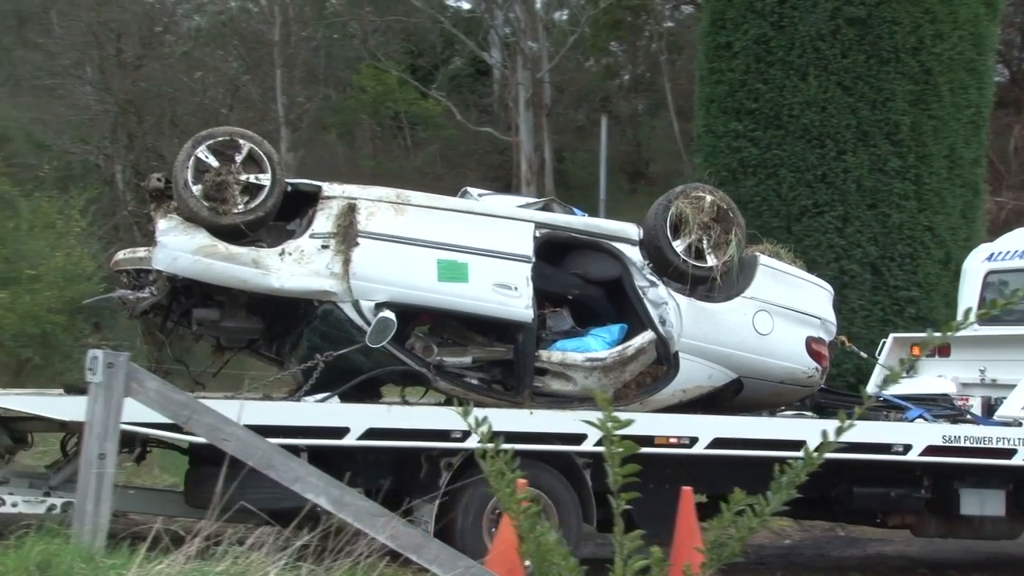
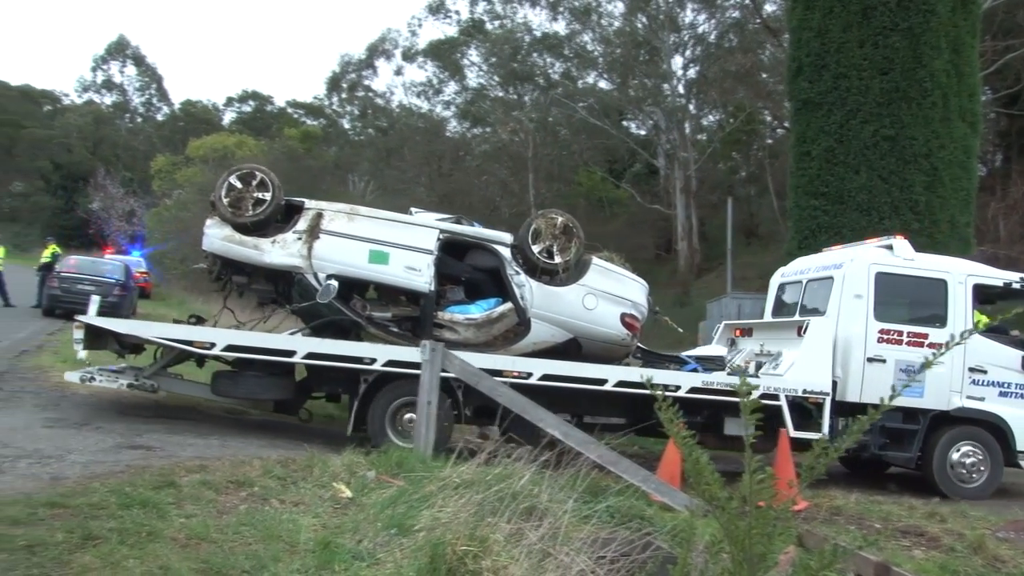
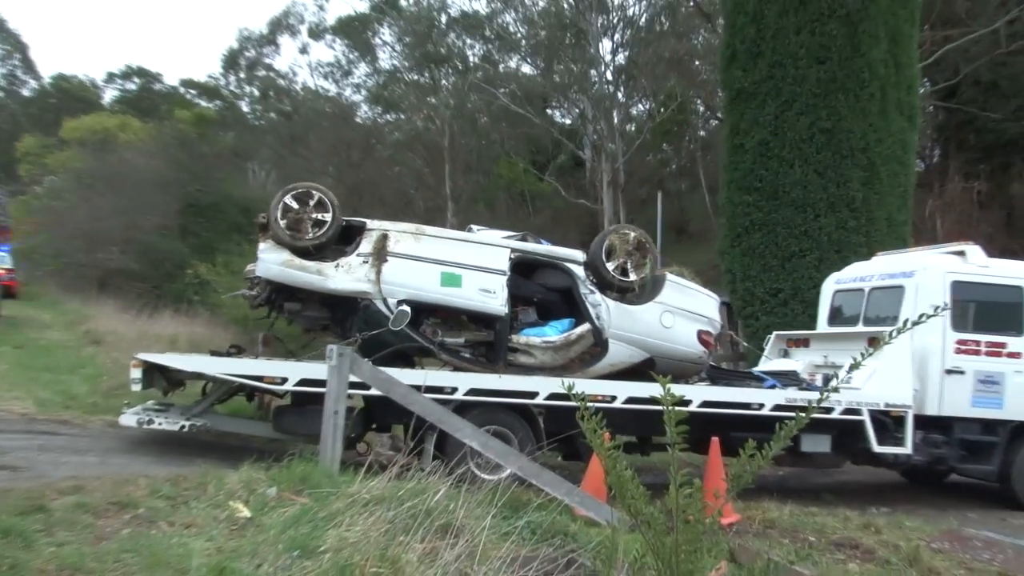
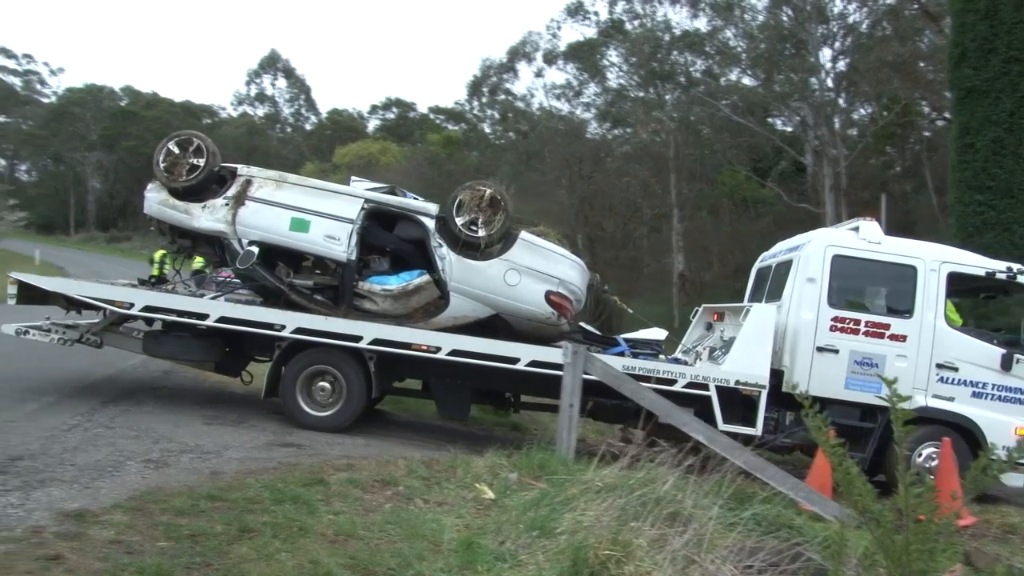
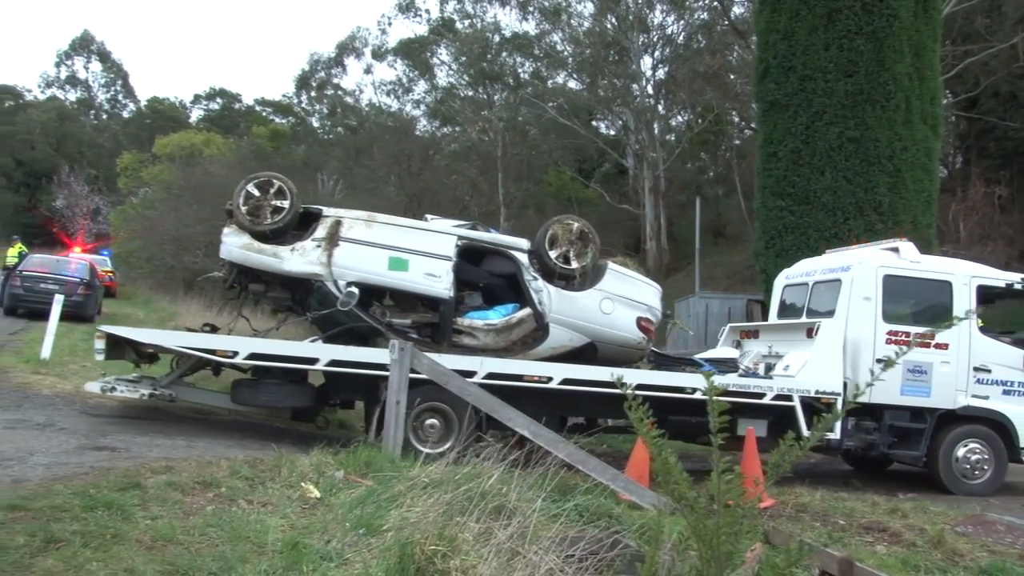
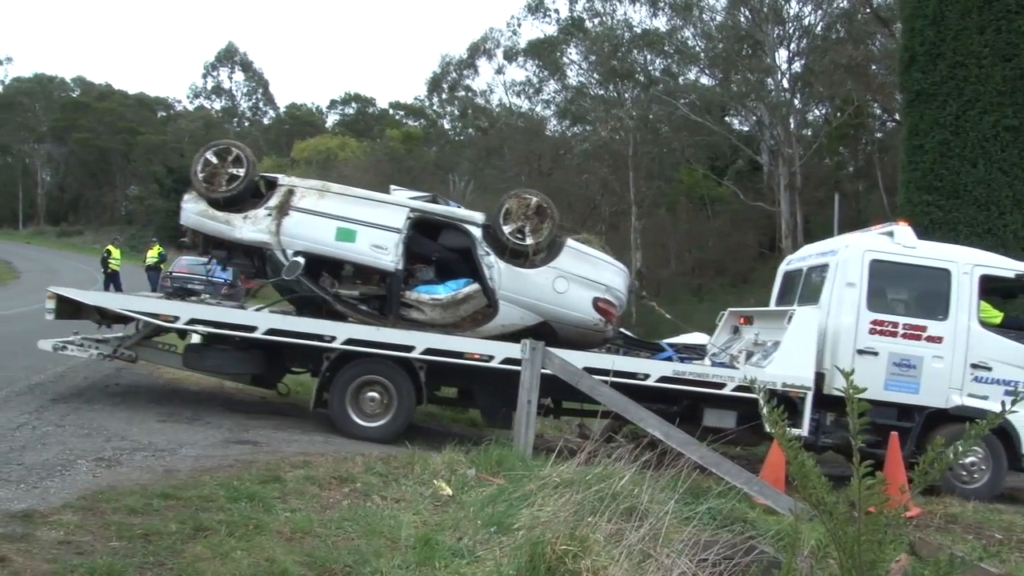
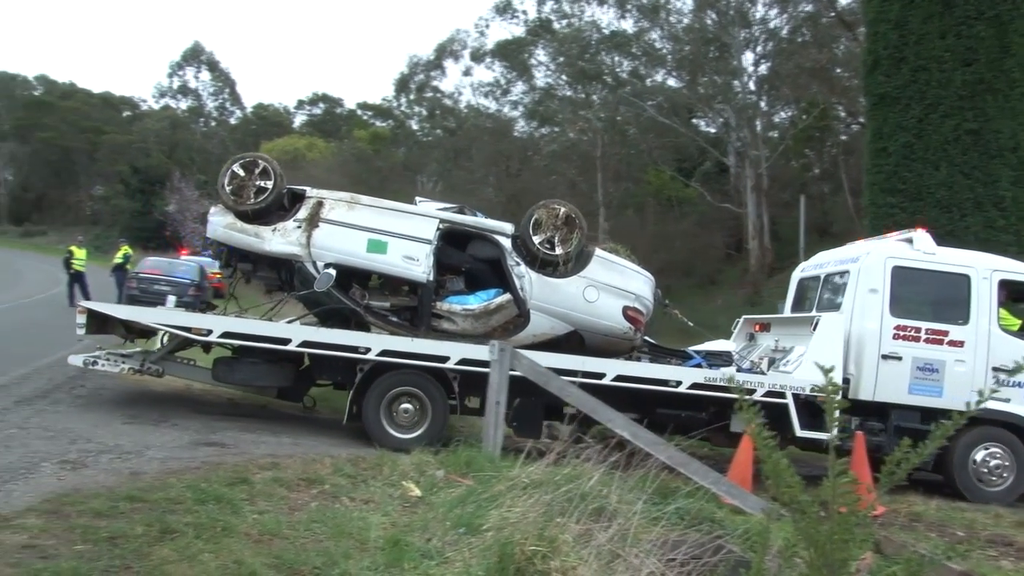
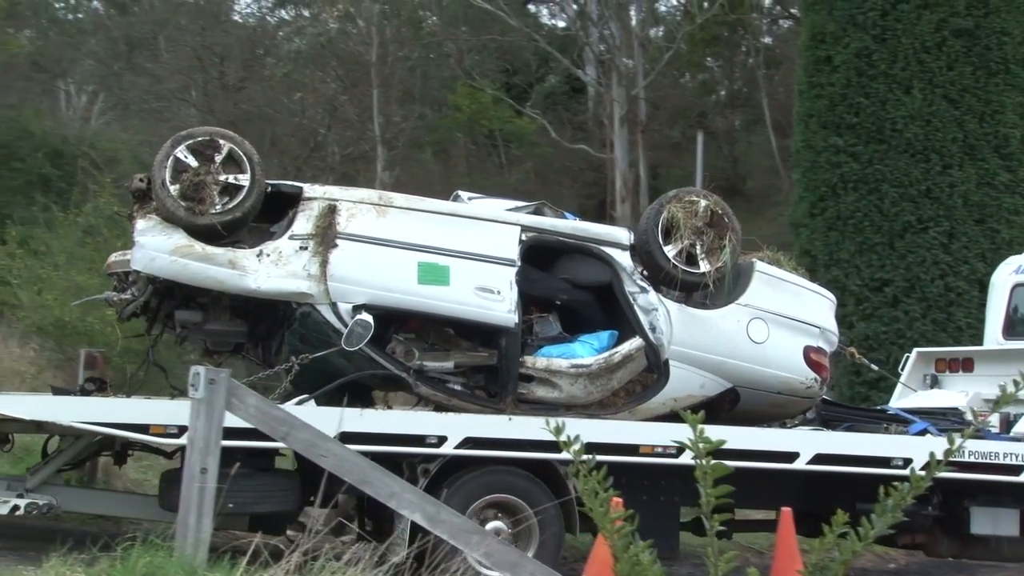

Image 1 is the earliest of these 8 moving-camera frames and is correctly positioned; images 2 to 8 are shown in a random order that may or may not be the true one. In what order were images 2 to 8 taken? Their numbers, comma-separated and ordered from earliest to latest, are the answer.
8, 3, 5, 2, 7, 6, 4
